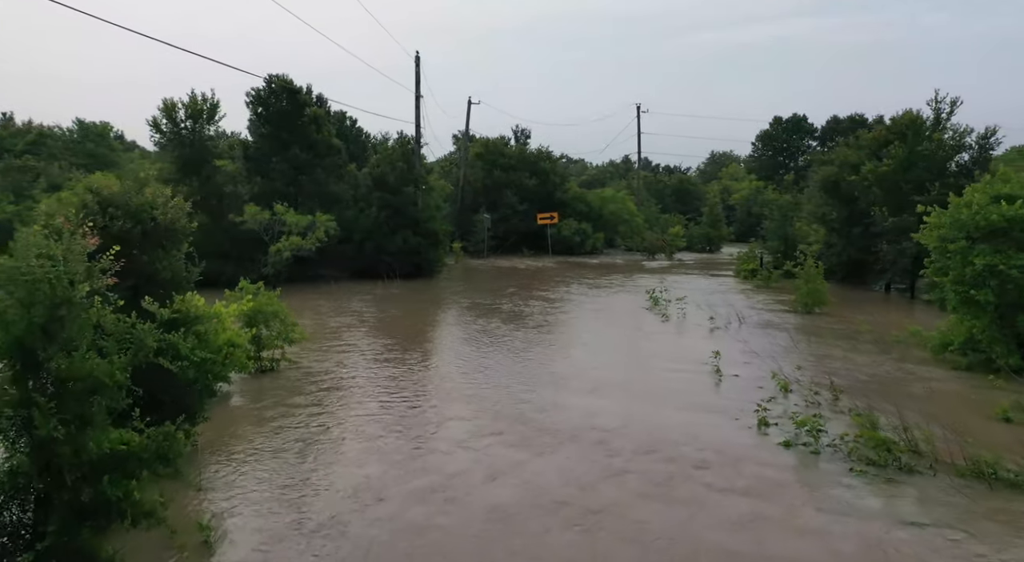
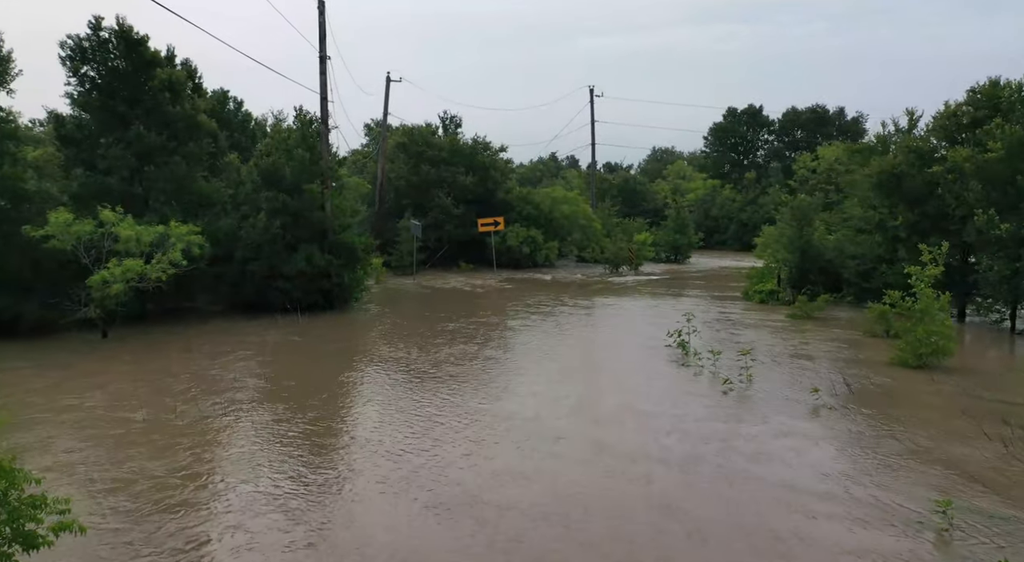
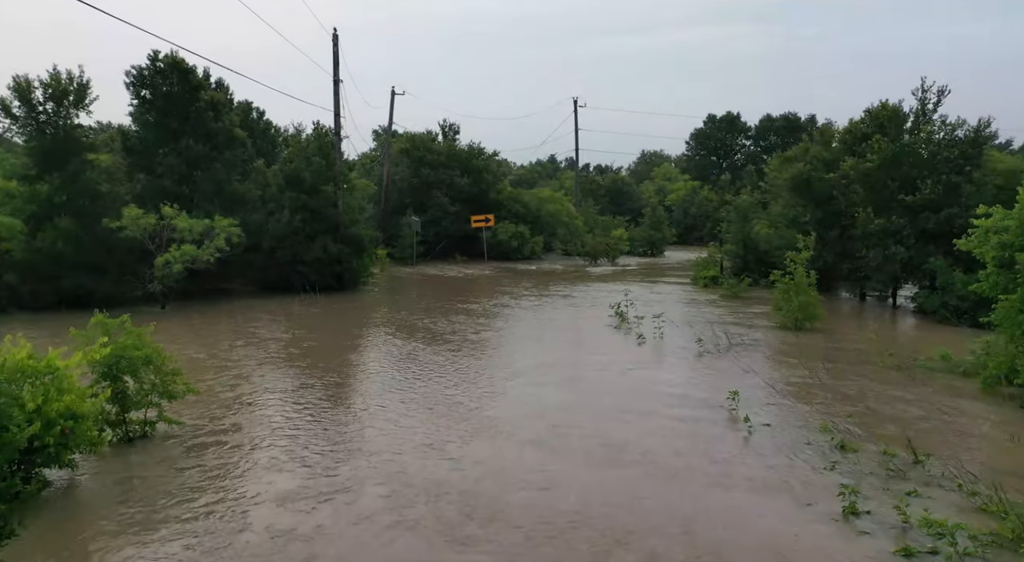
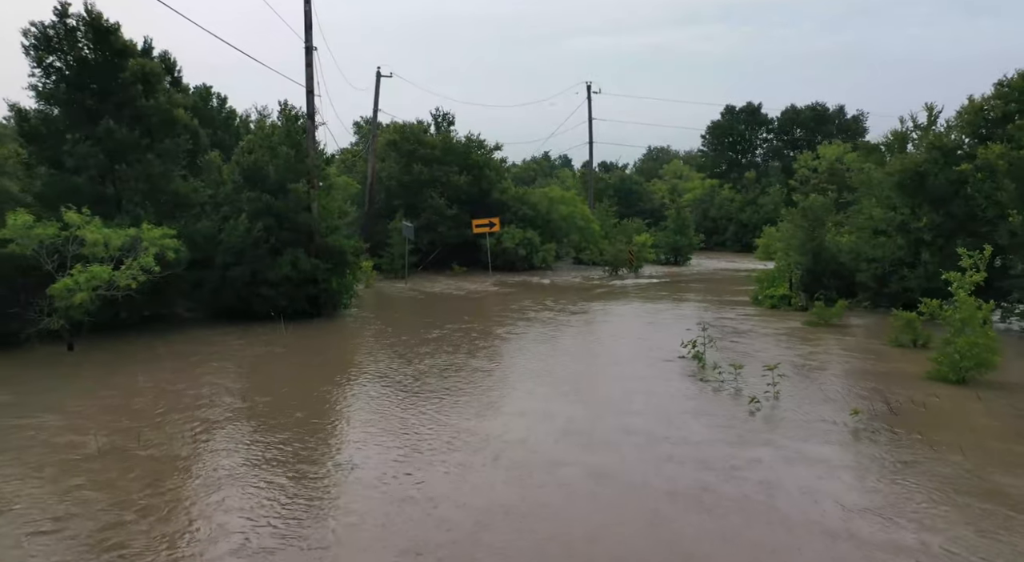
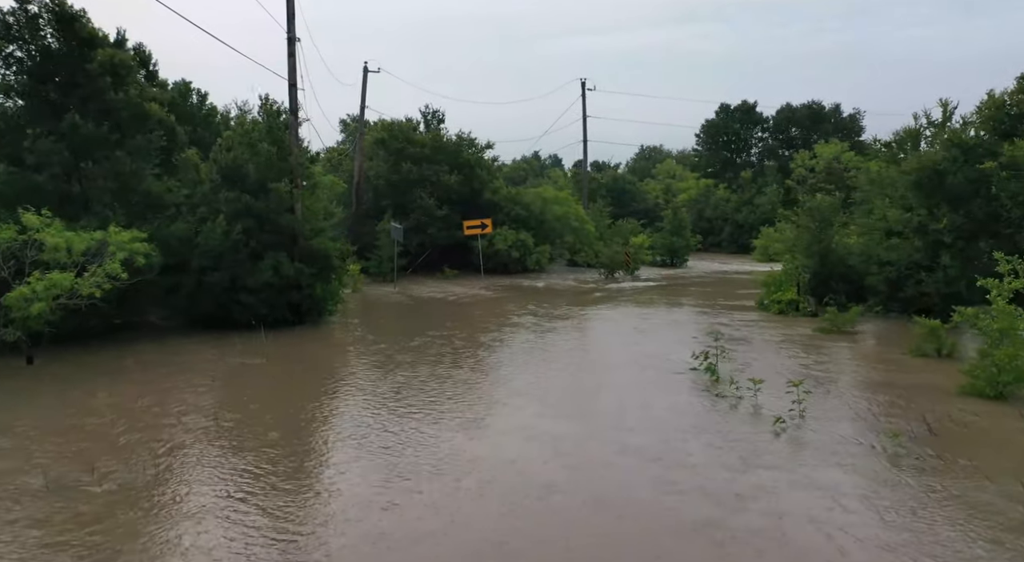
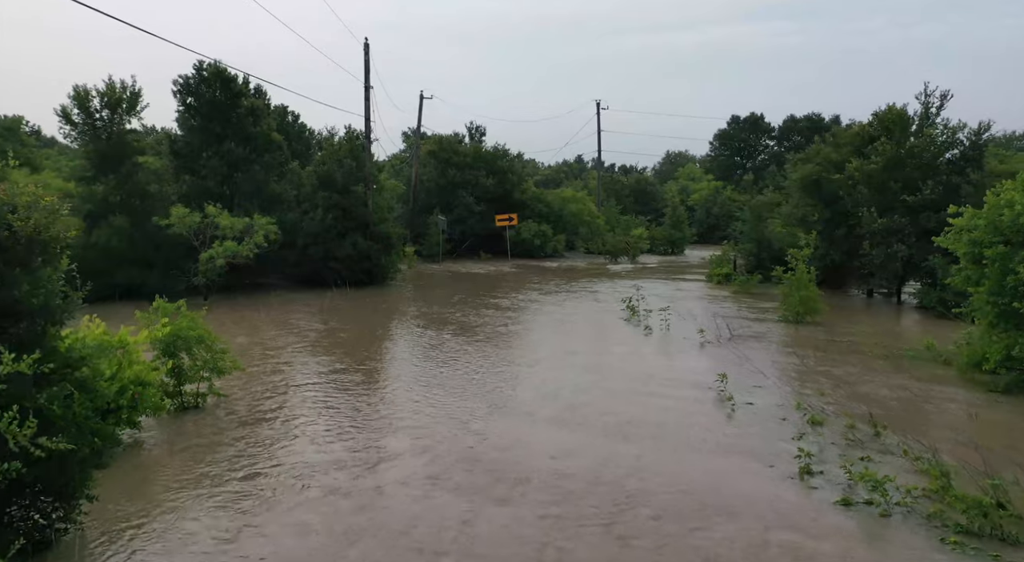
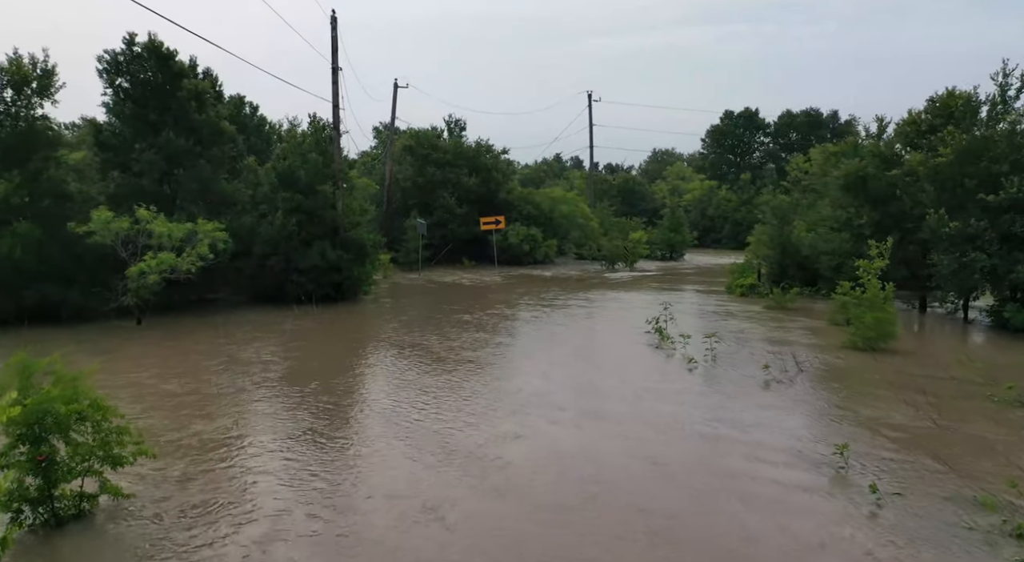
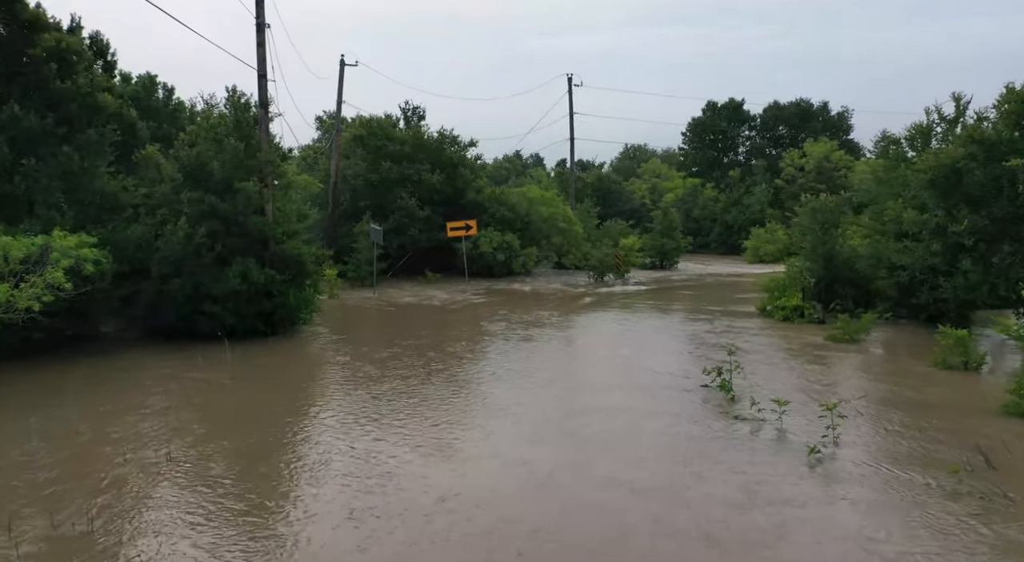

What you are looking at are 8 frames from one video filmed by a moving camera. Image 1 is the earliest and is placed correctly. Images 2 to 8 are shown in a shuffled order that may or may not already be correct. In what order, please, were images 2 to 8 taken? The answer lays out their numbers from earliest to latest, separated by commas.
6, 3, 7, 2, 4, 5, 8
